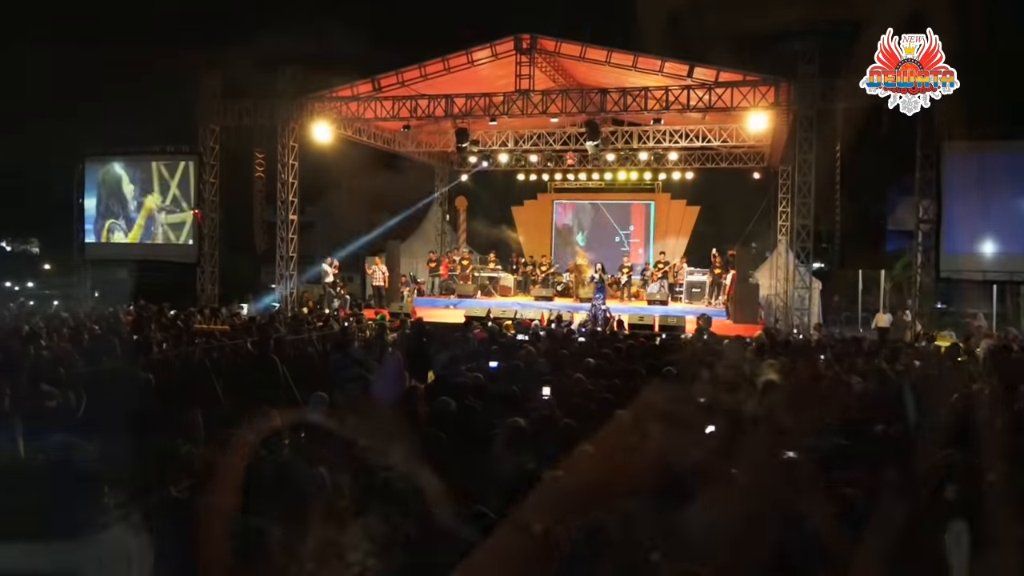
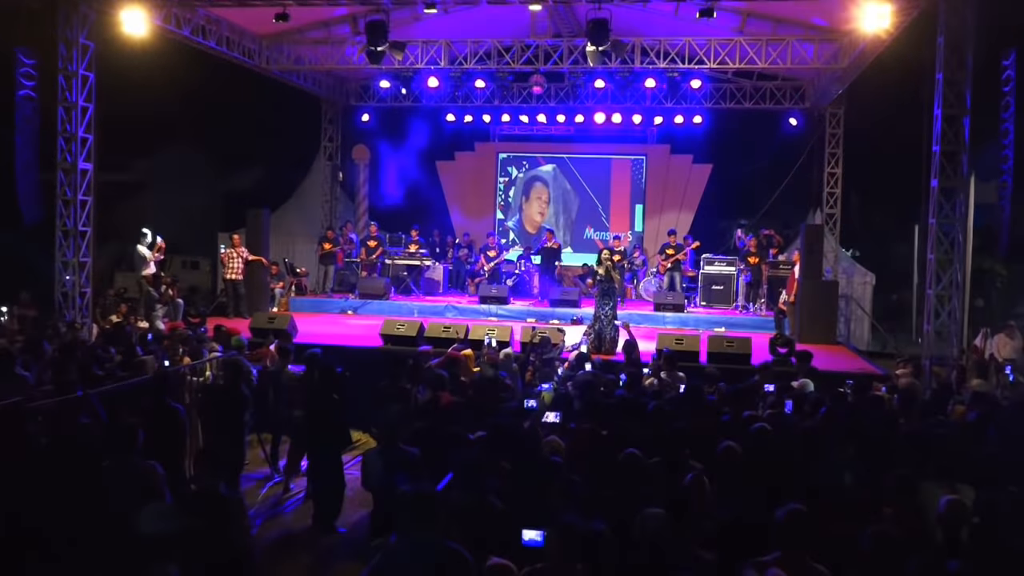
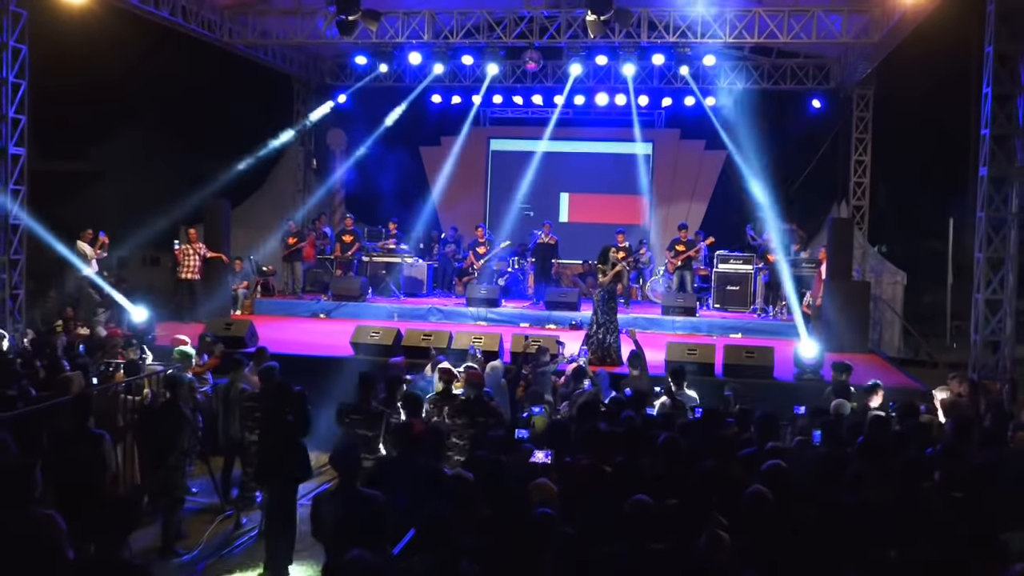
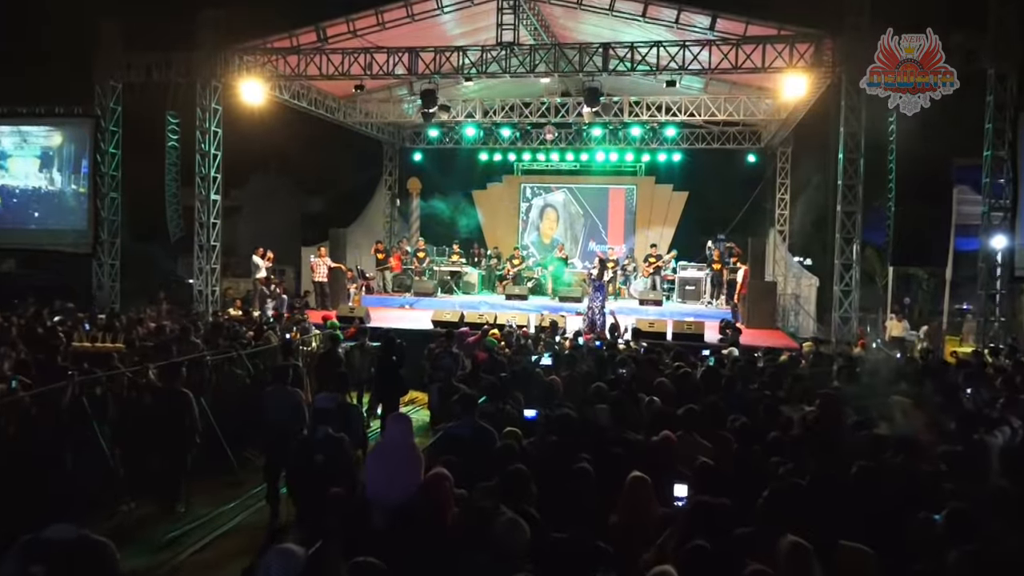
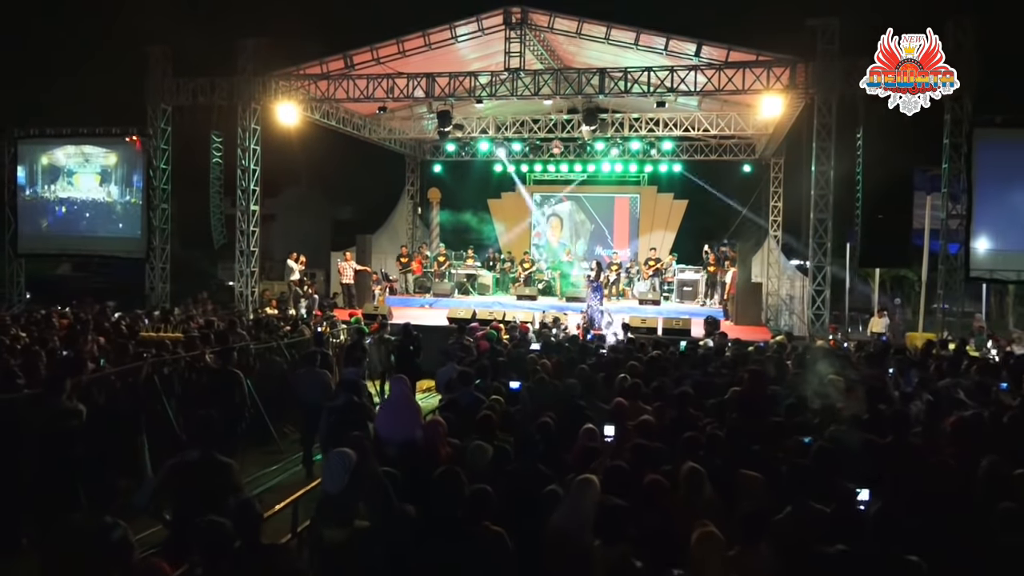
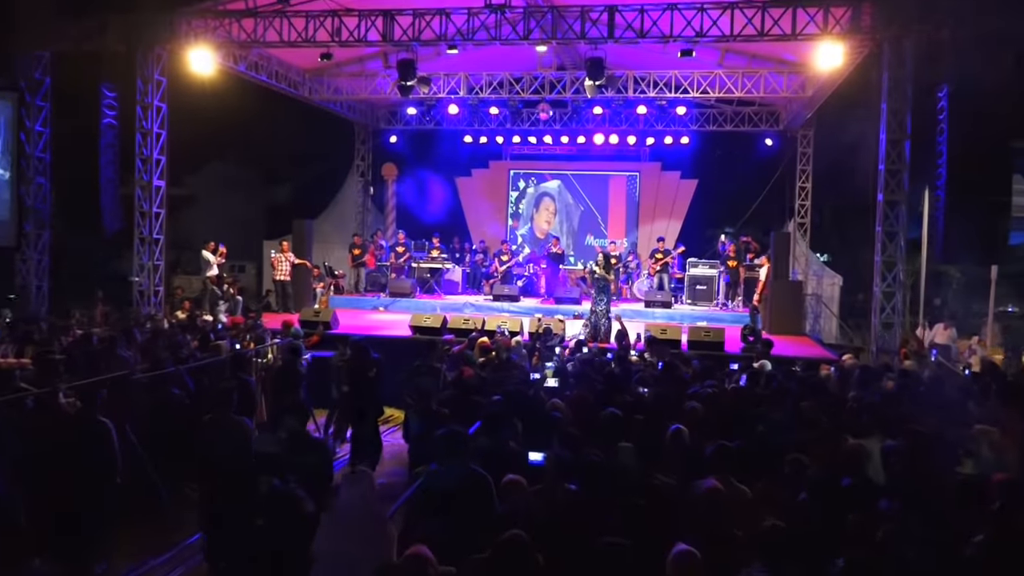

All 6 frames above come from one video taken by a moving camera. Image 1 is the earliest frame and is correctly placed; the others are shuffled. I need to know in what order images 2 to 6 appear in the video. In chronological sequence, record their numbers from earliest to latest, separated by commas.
5, 4, 6, 2, 3
